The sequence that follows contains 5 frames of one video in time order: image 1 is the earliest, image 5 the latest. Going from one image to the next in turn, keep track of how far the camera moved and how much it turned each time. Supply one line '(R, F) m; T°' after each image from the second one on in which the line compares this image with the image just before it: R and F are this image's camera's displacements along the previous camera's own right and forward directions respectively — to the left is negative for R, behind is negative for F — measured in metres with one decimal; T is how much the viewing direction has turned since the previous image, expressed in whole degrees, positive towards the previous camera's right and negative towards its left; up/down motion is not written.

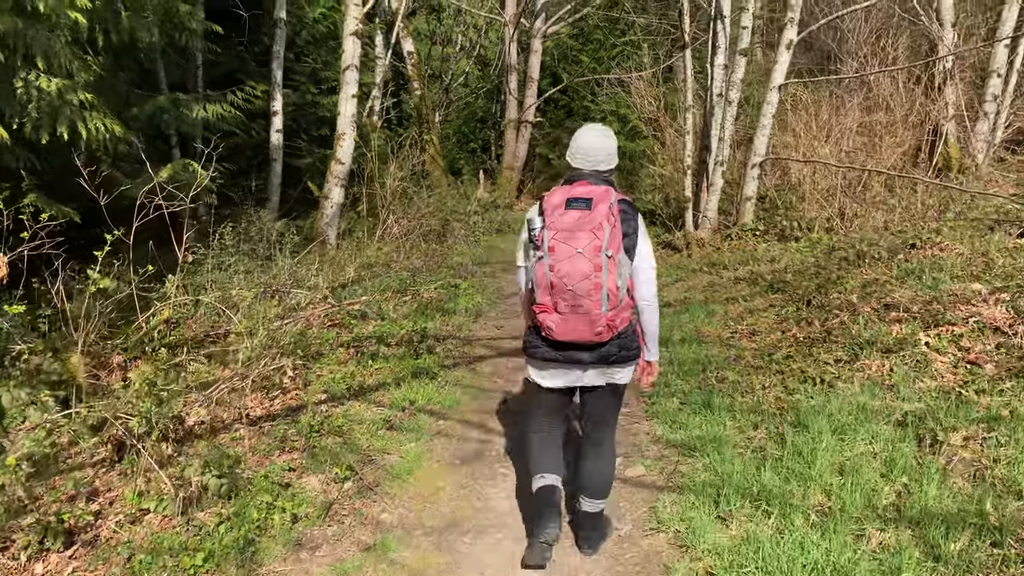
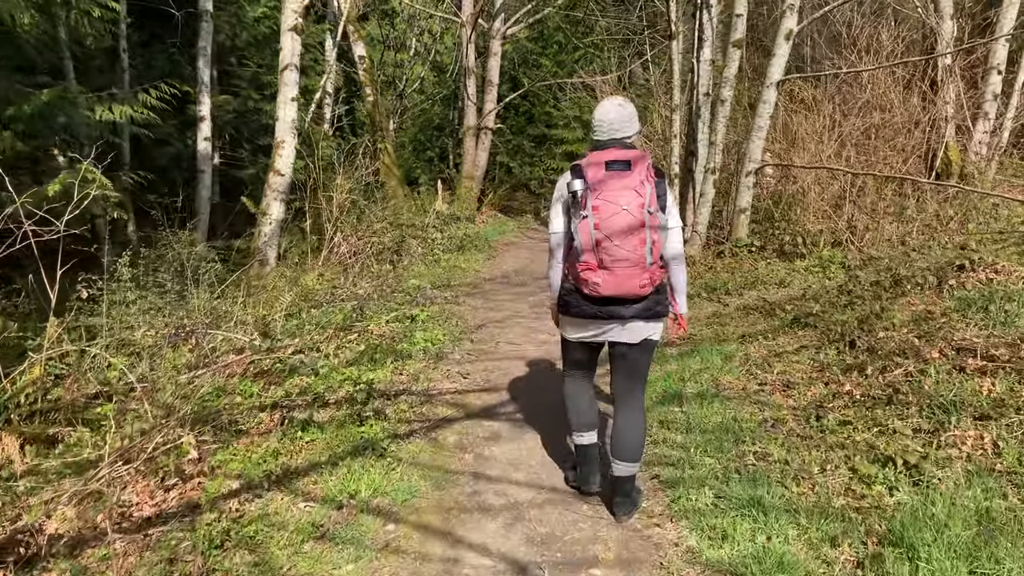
(0.0, +1.2) m; +3°
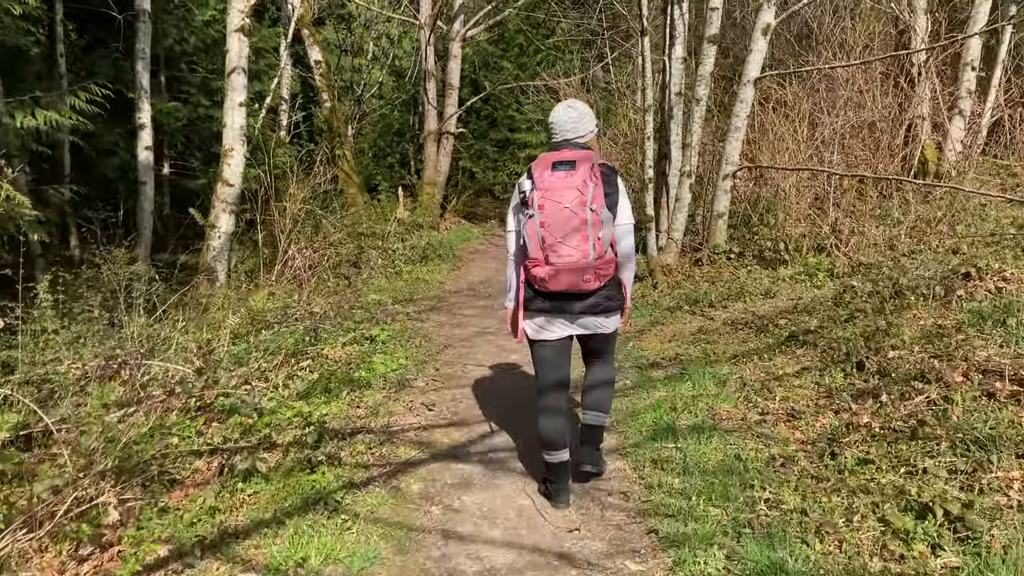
(0.0, +0.5) m; +2°
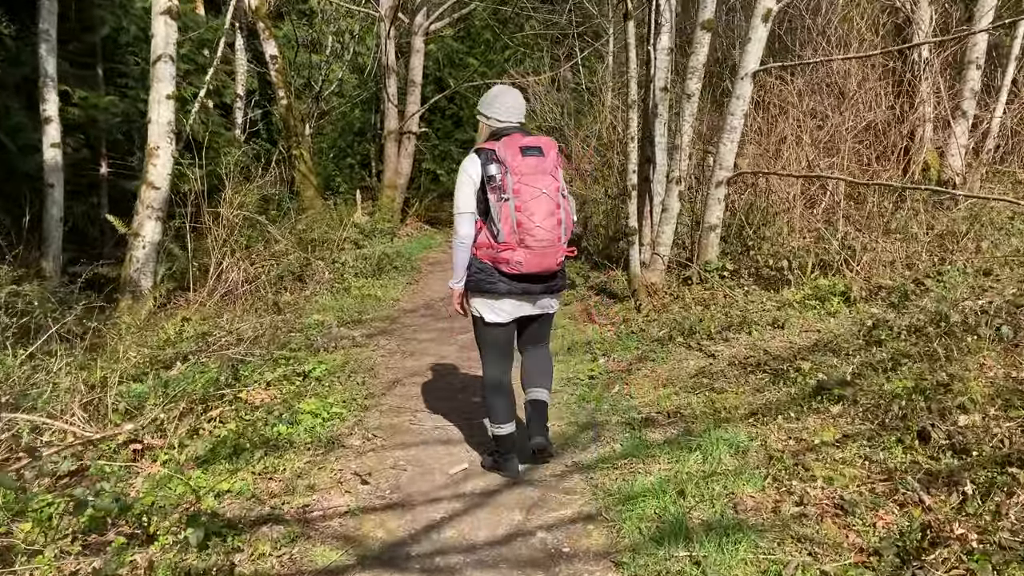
(0.0, +1.0) m; +2°
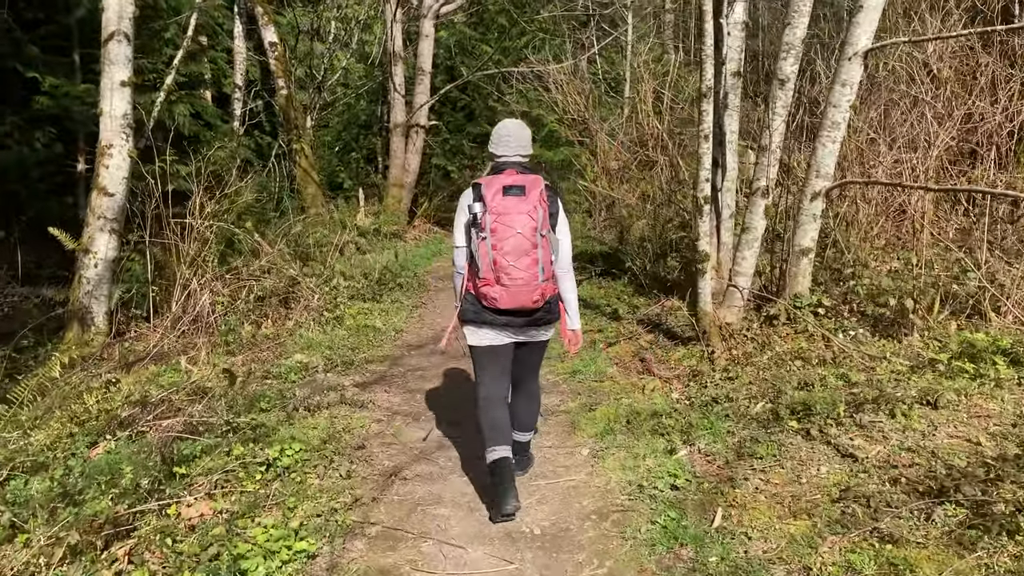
(-0.1, +1.5) m; -1°
